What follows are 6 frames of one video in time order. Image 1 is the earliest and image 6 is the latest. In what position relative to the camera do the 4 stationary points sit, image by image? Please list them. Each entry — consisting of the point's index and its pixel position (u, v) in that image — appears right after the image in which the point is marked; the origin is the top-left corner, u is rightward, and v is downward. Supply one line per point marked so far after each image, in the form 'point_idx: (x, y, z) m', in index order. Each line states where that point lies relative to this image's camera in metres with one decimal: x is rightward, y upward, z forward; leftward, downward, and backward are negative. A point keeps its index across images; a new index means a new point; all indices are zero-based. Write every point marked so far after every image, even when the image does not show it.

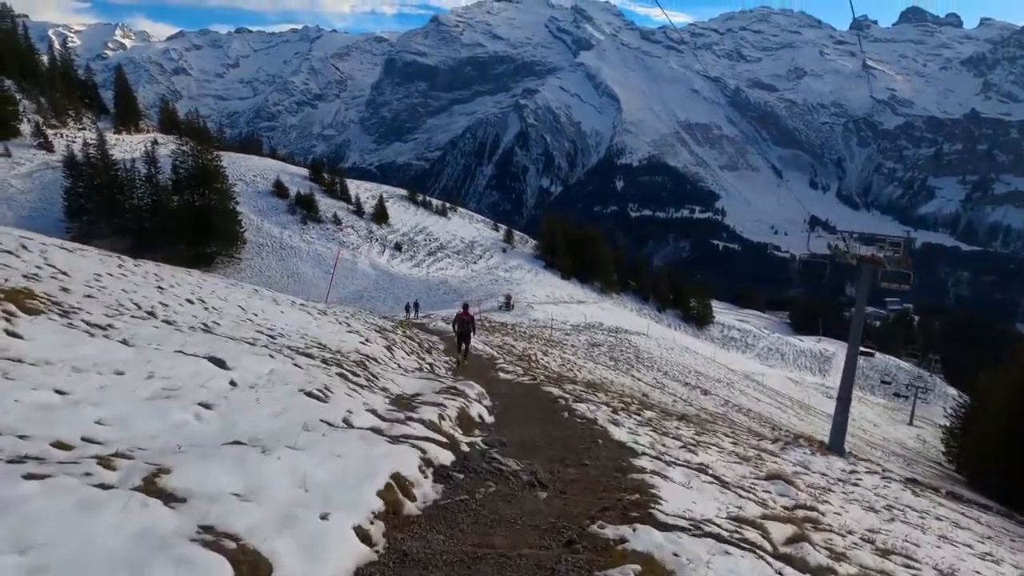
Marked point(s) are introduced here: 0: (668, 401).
0: (+5.7, -4.3, +19.8) m
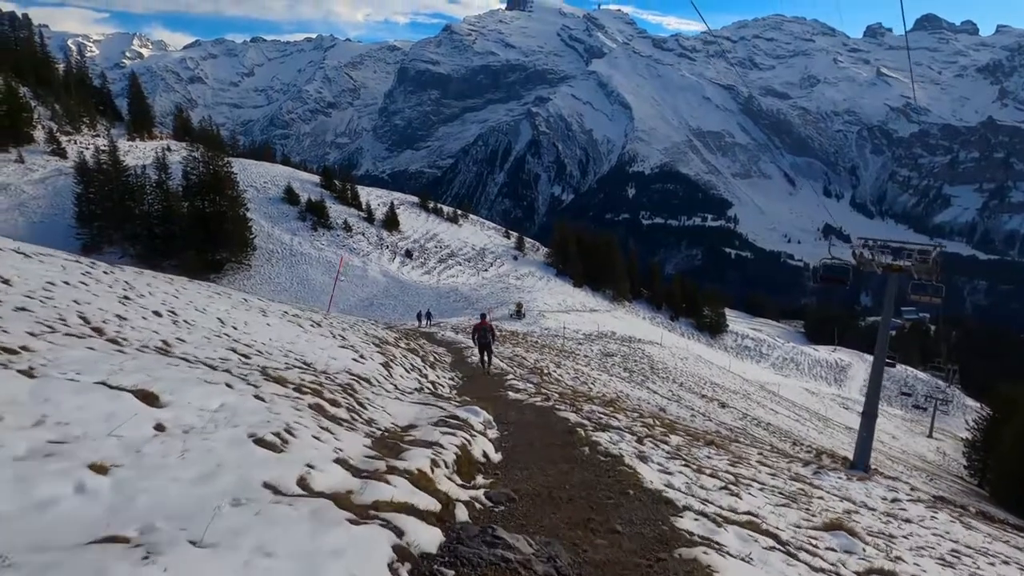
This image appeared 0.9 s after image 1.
0: (+6.0, -4.6, +18.8) m
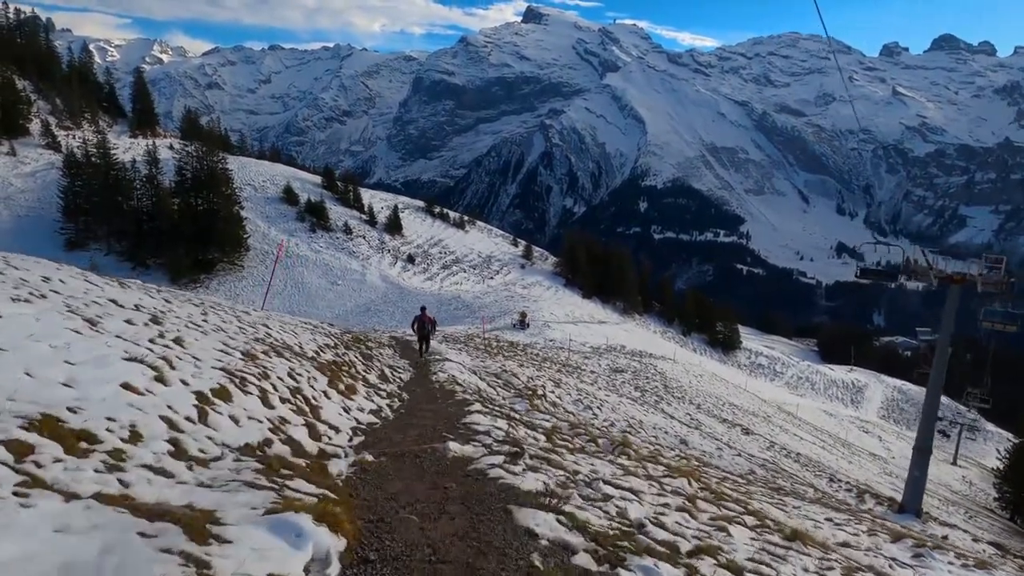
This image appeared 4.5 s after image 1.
0: (+5.7, -4.8, +15.4) m
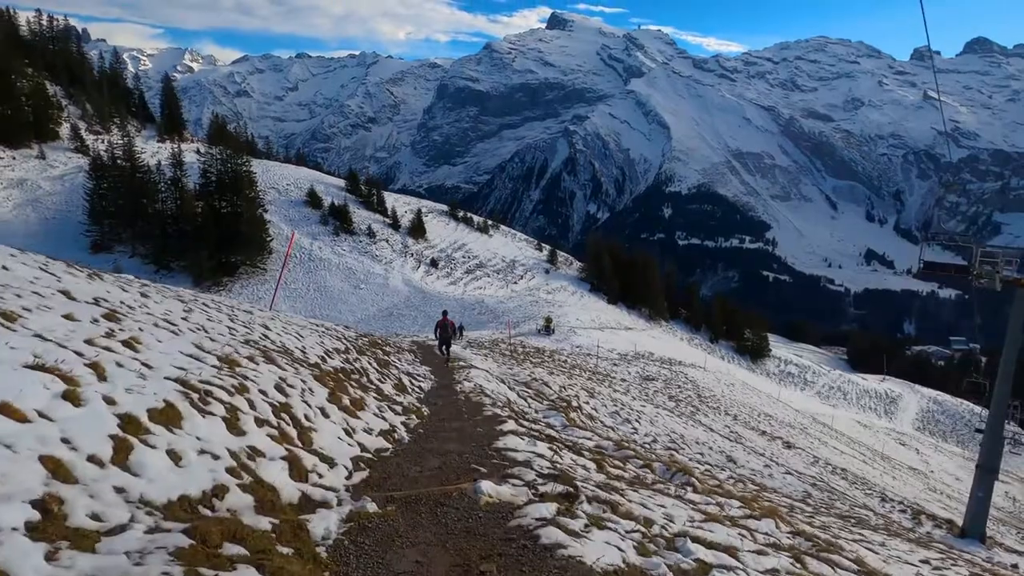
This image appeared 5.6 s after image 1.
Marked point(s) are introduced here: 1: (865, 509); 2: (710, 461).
0: (+6.5, -4.8, +13.9) m
1: (+10.6, -6.6, +16.3) m
2: (+4.5, -4.0, +12.5) m
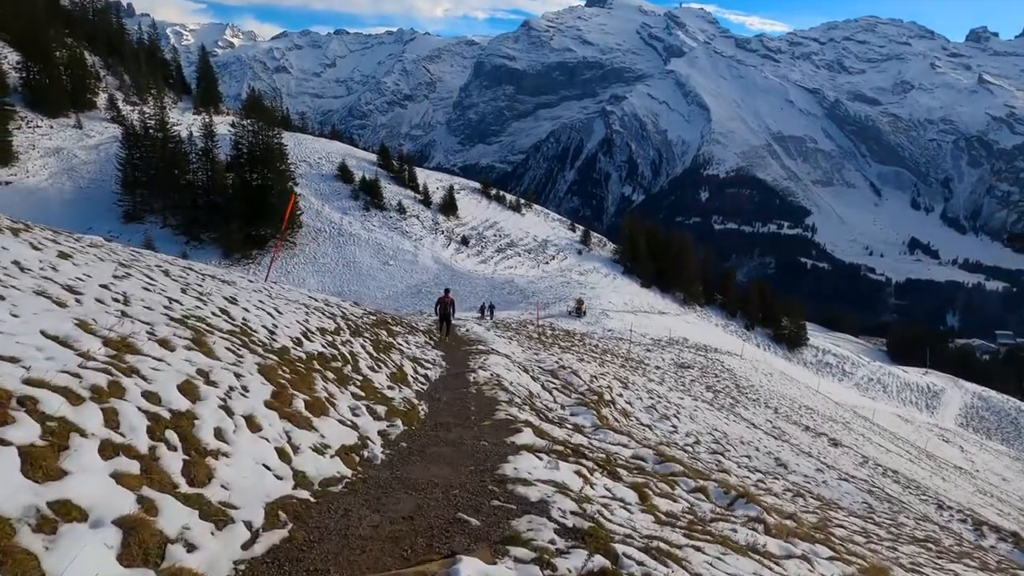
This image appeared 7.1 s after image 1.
0: (+7.0, -4.5, +12.3) m
1: (+11.2, -6.2, +14.5) m
2: (+5.0, -3.6, +11.0) m
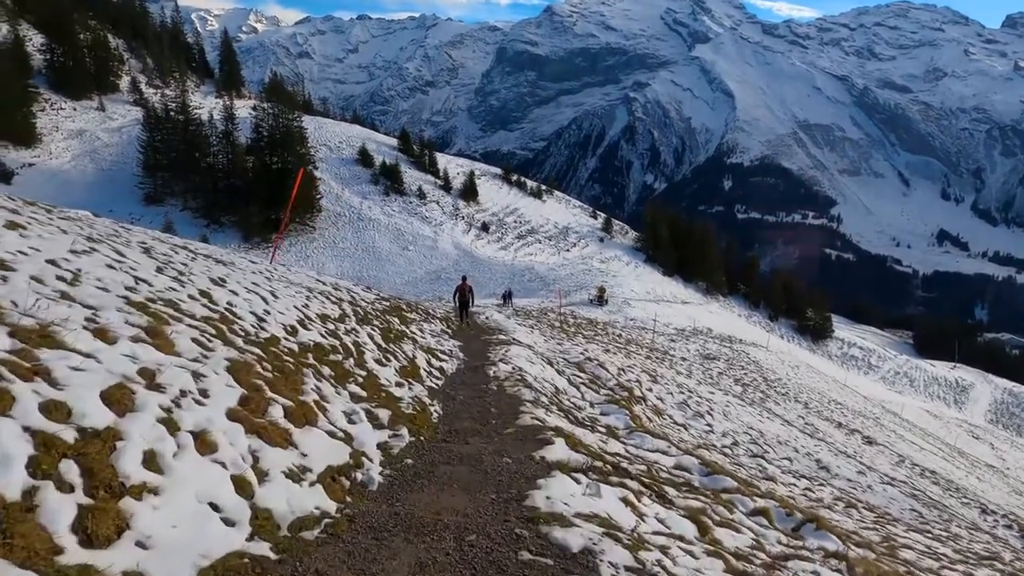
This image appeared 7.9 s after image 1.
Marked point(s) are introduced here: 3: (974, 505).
0: (+7.4, -4.2, +11.4) m
1: (+11.7, -6.0, +13.5) m
2: (+5.4, -3.4, +10.1) m
3: (+16.3, -7.6, +18.8) m
